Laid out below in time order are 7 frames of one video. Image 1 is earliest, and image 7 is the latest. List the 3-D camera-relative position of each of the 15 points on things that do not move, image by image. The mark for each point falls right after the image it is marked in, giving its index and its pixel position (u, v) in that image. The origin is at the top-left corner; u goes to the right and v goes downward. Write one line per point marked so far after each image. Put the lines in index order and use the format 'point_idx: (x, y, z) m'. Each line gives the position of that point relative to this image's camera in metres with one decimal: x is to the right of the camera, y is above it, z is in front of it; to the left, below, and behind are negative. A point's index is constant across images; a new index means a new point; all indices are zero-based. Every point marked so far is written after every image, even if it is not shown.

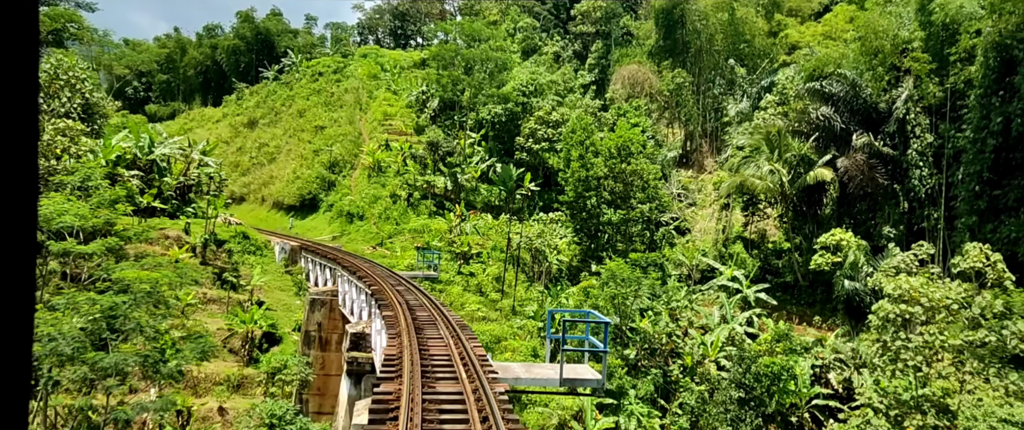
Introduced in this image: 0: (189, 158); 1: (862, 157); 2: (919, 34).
0: (-7.8, +1.4, +19.1) m
1: (+7.7, +1.3, +17.7) m
2: (+8.8, +3.9, +17.4) m
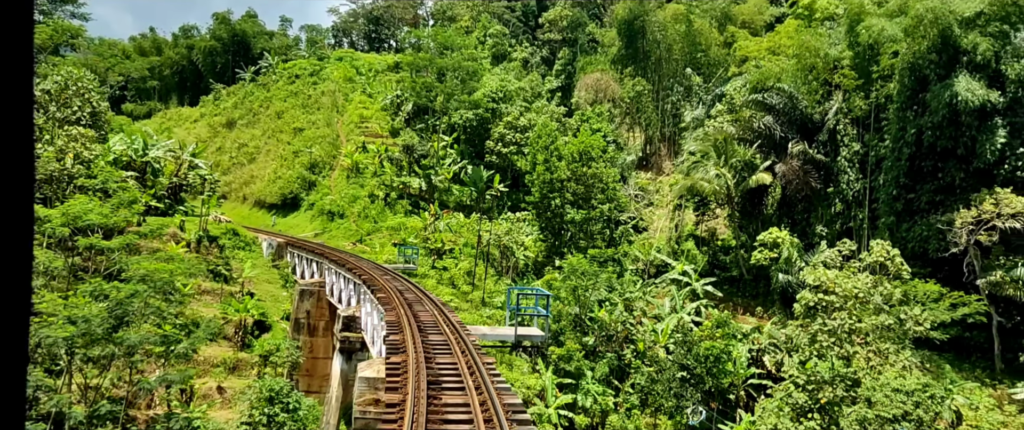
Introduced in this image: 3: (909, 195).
0: (-8.6, +1.4, +20.4) m
1: (+7.0, +1.3, +19.6) m
2: (+8.1, +3.9, +19.3) m
3: (+8.9, +0.4, +17.6) m
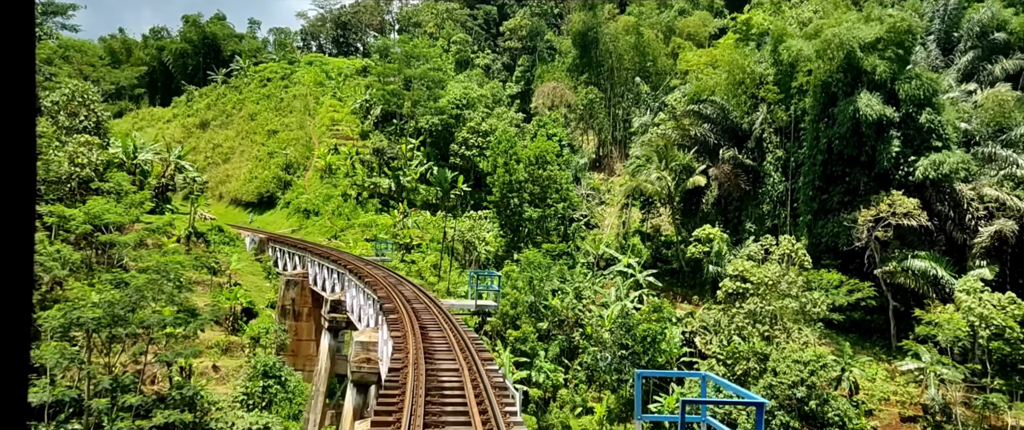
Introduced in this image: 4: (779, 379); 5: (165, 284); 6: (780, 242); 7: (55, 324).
0: (-9.7, +1.5, +22.1) m
1: (+6.0, +1.3, +22.0) m
2: (+7.1, +4.0, +21.8) m
3: (+7.9, +0.5, +20.1) m
4: (+4.9, -3.0, +14.4) m
5: (-6.1, -1.2, +13.8) m
6: (+5.8, -0.6, +17.7) m
7: (-7.0, -1.7, +12.1) m
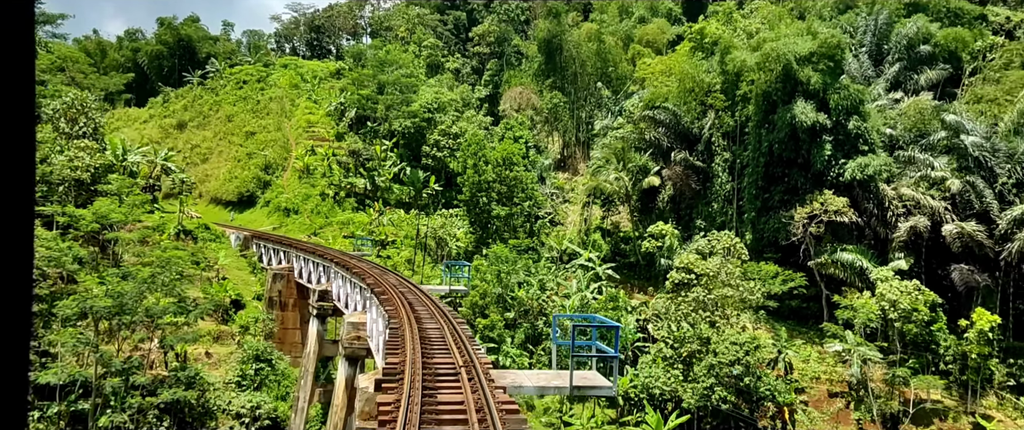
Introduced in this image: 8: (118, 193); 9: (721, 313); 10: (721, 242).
0: (-10.6, +1.5, +23.4) m
1: (+5.0, +1.4, +23.8) m
2: (+6.2, +4.1, +23.7) m
3: (+7.1, +0.6, +22.1) m
4: (+4.2, -3.0, +16.3) m
5: (-6.7, -1.2, +15.2) m
6: (+5.1, -0.5, +19.6) m
7: (-7.5, -1.6, +13.5) m
8: (-8.4, +0.5, +16.9) m
9: (+4.7, -2.2, +17.8) m
10: (+5.0, -0.7, +19.4) m
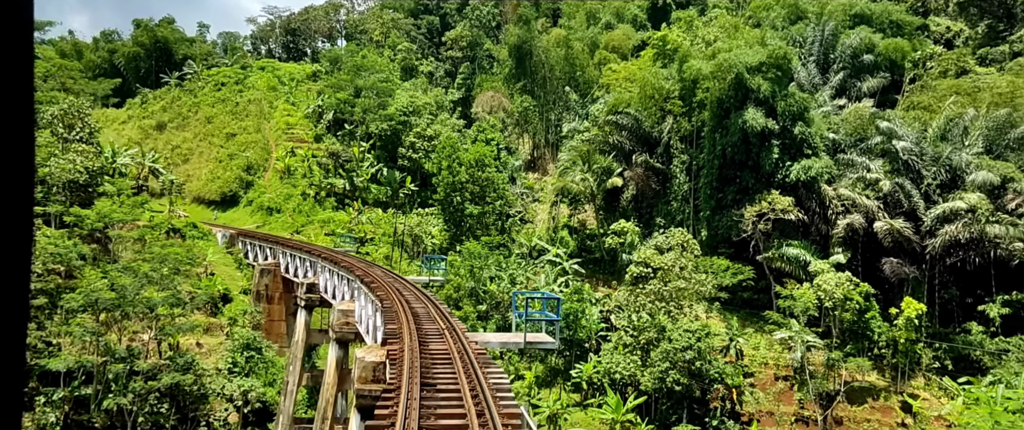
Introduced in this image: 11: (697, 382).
0: (-11.5, +1.5, +24.5) m
1: (+4.1, +1.4, +25.5) m
2: (+5.3, +4.1, +25.4) m
3: (+6.2, +0.6, +23.8) m
4: (+3.6, -2.9, +17.9) m
5: (-7.3, -1.2, +16.5) m
6: (+4.3, -0.5, +21.2) m
7: (-8.1, -1.7, +14.8) m
8: (-9.1, +0.5, +18.1) m
9: (+4.0, -2.2, +19.4) m
10: (+4.3, -0.6, +21.1) m
11: (+4.2, -3.8, +17.9) m
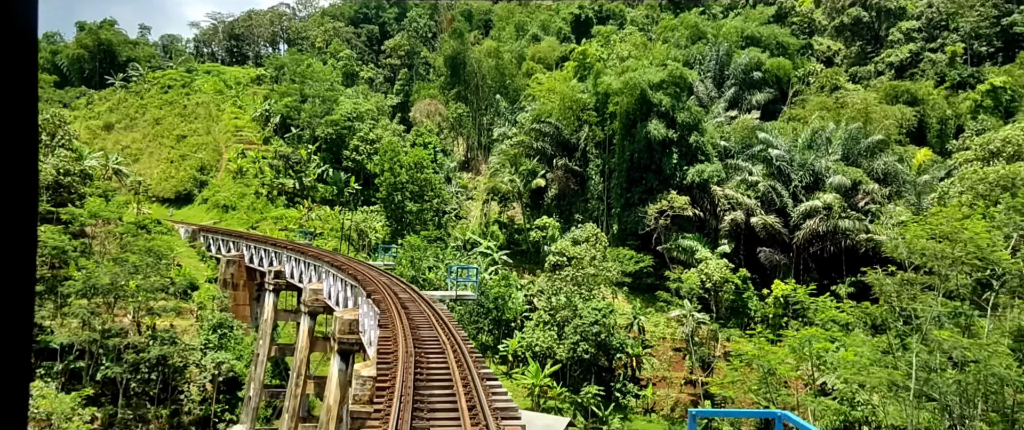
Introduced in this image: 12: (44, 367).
0: (-13.7, +1.6, +26.7) m
1: (+1.8, +1.6, +29.0) m
2: (+2.9, +4.2, +28.9) m
3: (+4.0, +0.7, +27.5) m
4: (+1.9, -2.8, +21.4) m
5: (-8.9, -1.1, +19.1) m
6: (+2.3, -0.4, +24.7) m
7: (-9.5, -1.6, +17.3) m
8: (-10.8, +0.5, +20.5) m
9: (+2.2, -2.1, +23.0) m
10: (+2.3, -0.5, +24.6) m
11: (+2.5, -3.7, +21.4) m
12: (-10.1, -3.2, +17.1) m
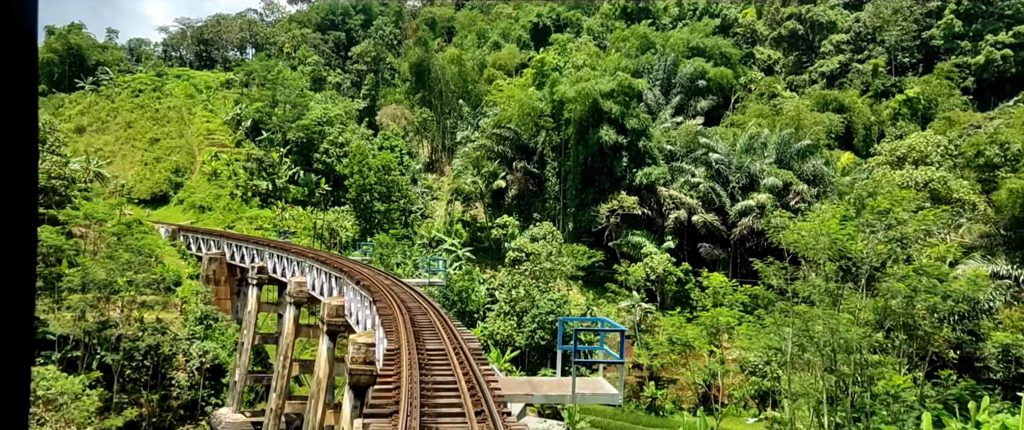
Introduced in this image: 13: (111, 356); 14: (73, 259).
0: (-15.0, +1.6, +28.0) m
1: (+0.3, +1.6, +31.1) m
2: (+1.4, +4.3, +31.0) m
3: (+2.6, +0.8, +29.7) m
4: (+0.8, -2.8, +23.5) m
5: (-9.9, -1.1, +20.6) m
6: (+1.1, -0.4, +26.8) m
7: (-10.4, -1.6, +18.9) m
8: (-11.8, +0.5, +22.0) m
9: (+1.0, -2.1, +25.1) m
10: (+1.1, -0.5, +26.7) m
11: (+1.4, -3.7, +23.6) m
12: (-10.9, -3.3, +18.6) m
13: (-9.6, -3.4, +19.0) m
14: (-10.9, -1.1, +19.8) m
